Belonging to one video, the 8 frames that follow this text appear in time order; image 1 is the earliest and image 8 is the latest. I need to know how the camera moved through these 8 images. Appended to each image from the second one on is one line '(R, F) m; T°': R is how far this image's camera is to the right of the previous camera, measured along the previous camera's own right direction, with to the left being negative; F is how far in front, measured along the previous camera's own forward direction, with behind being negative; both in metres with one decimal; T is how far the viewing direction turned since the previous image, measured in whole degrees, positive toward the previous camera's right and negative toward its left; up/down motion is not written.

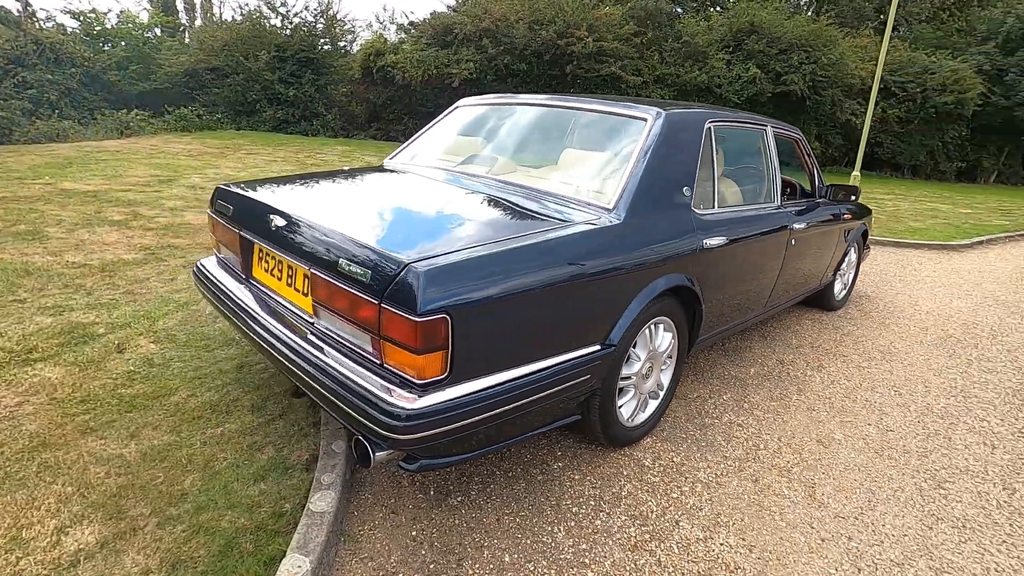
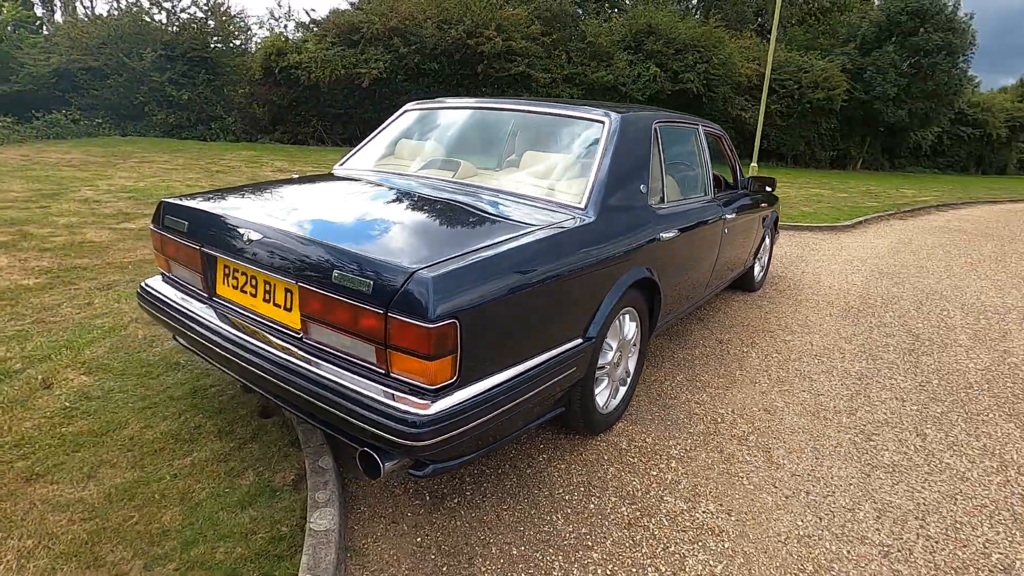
(-0.3, 0.0) m; +9°
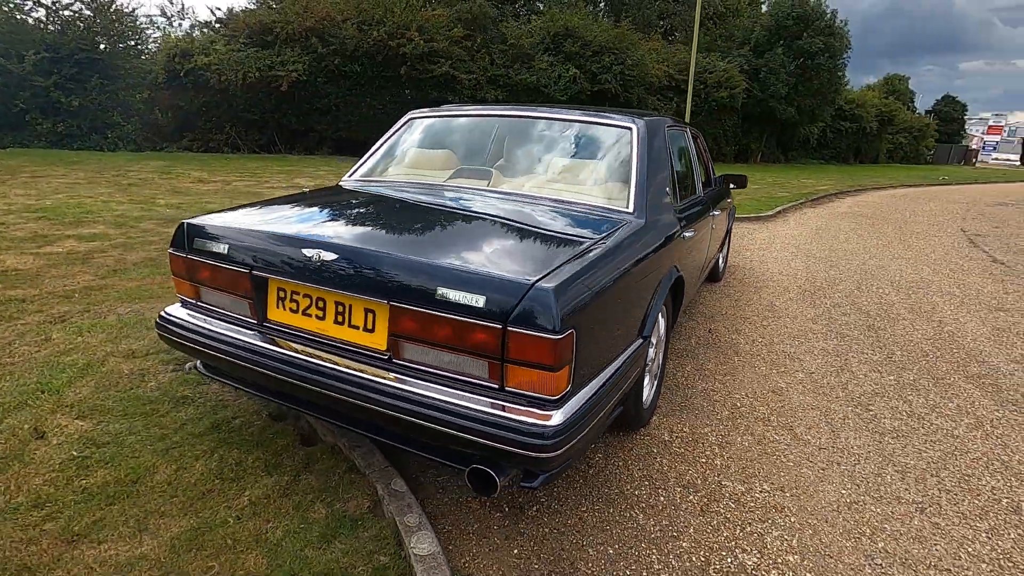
(-0.6, 0.0) m; +8°
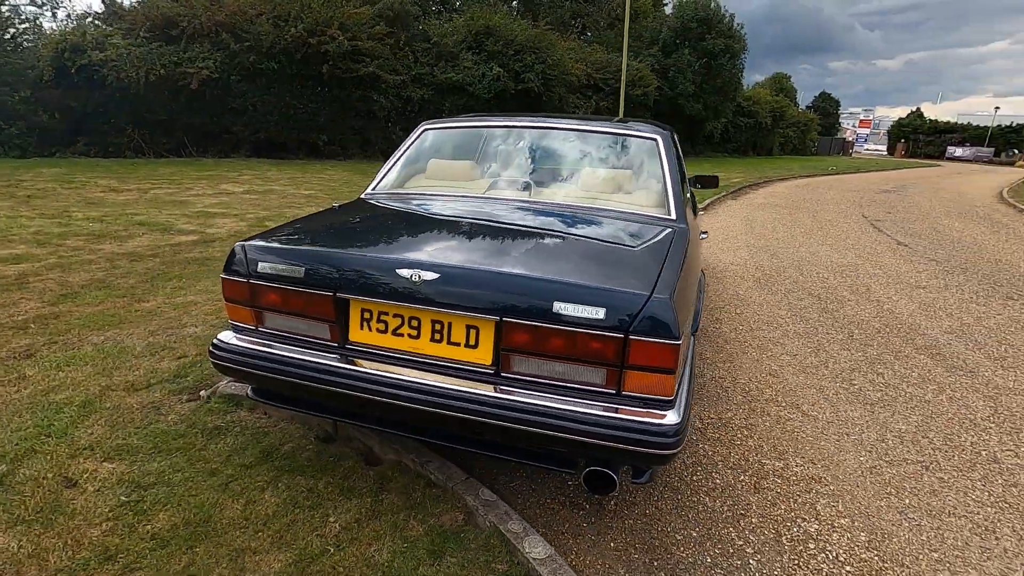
(-0.6, 0.0) m; +8°
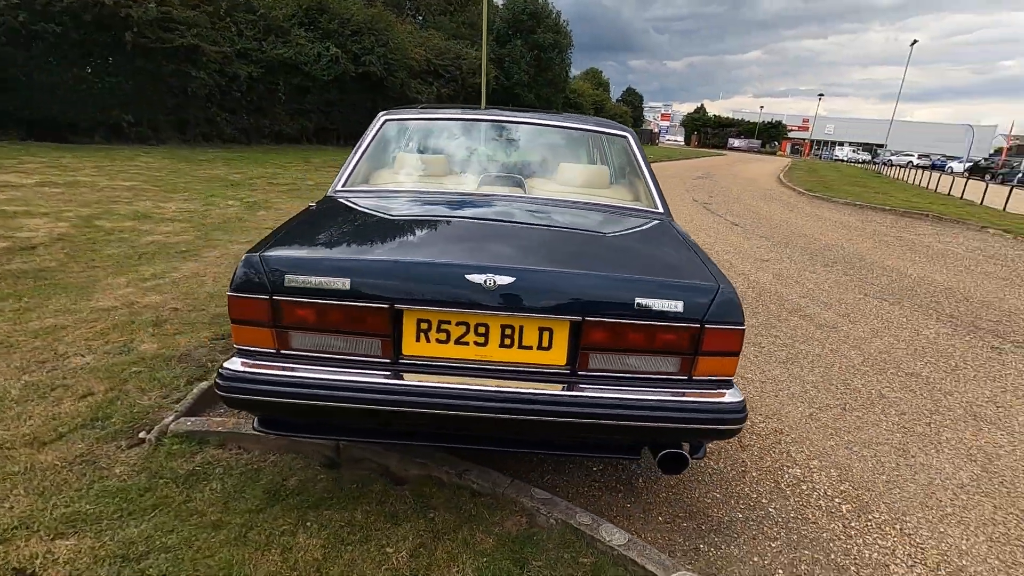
(-0.8, +0.1) m; +17°
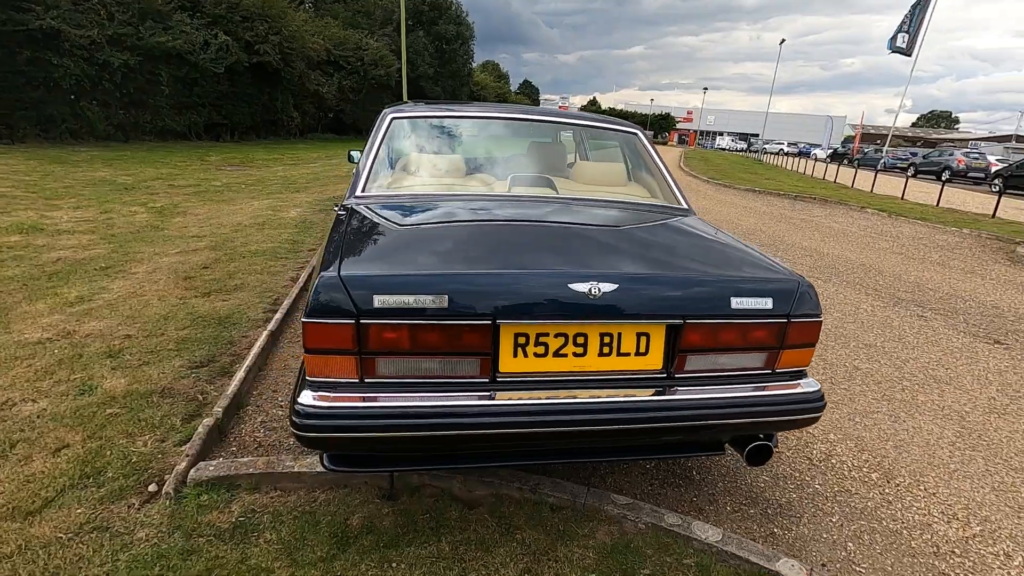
(-0.6, +0.1) m; +10°
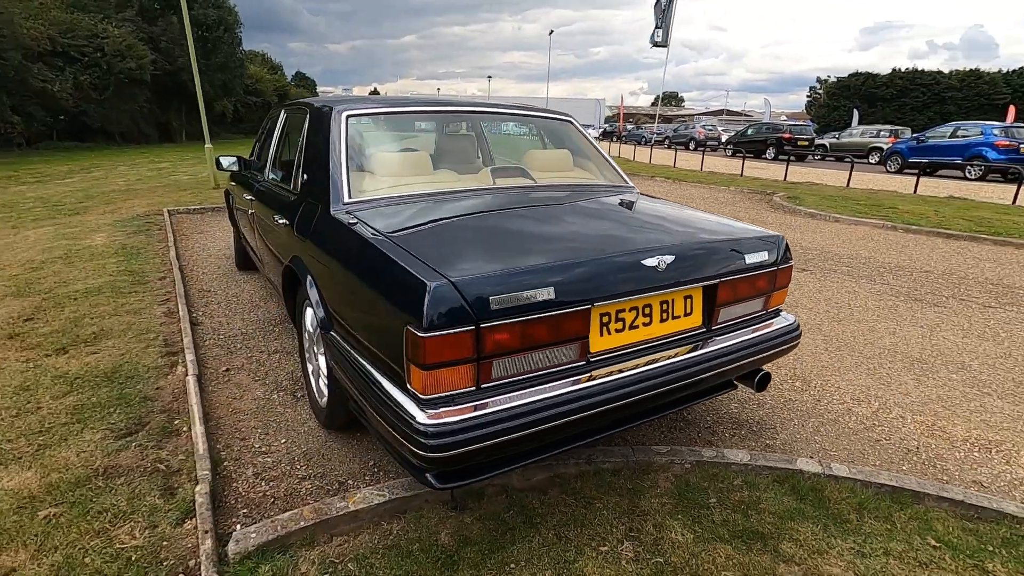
(-0.9, +0.1) m; +20°
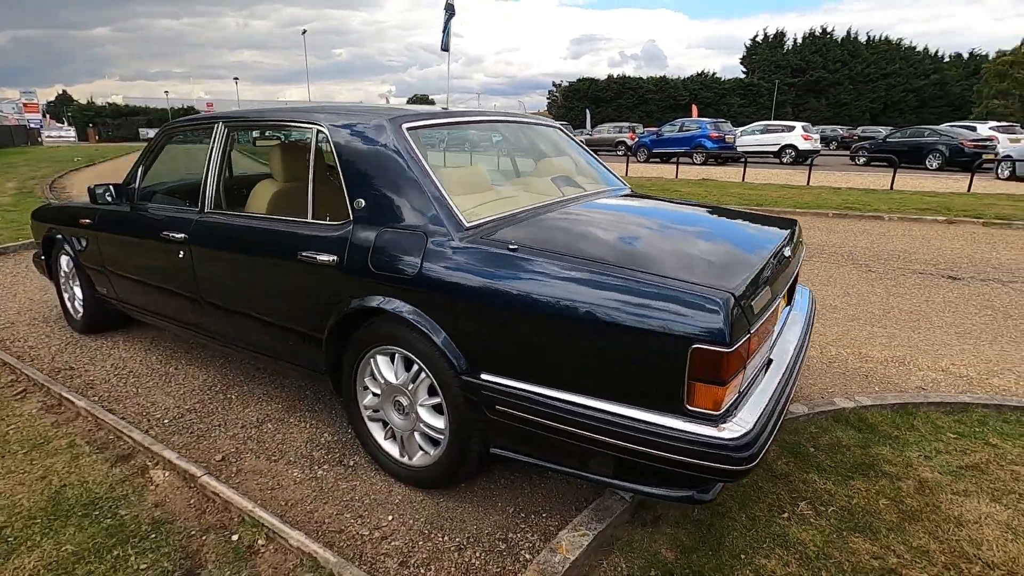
(-1.4, +0.4) m; +23°
